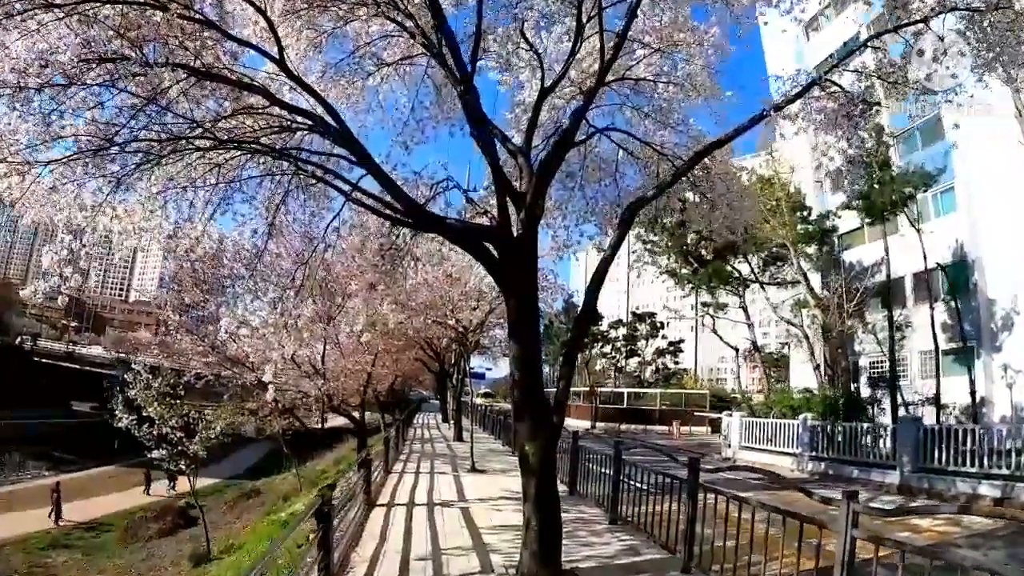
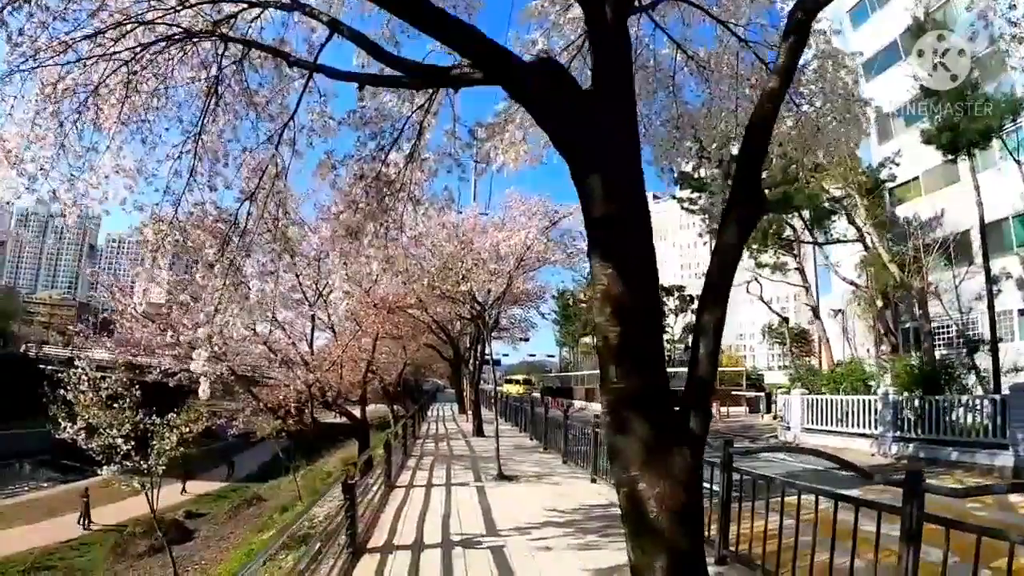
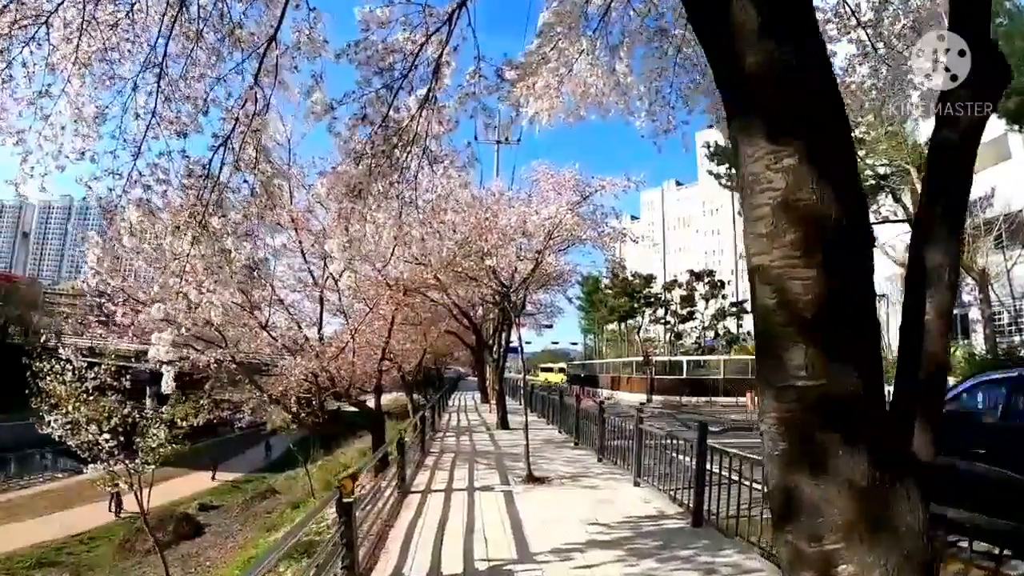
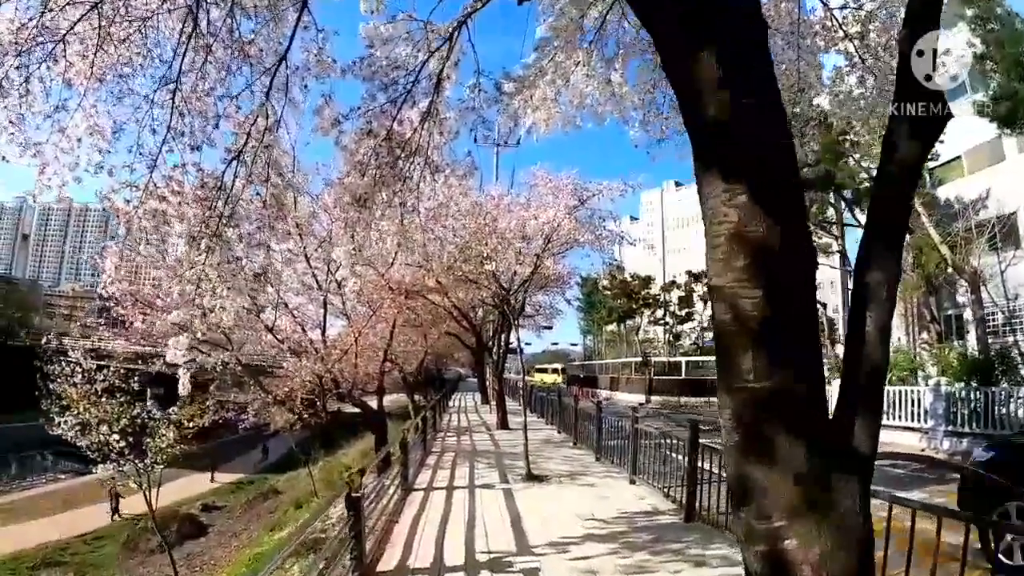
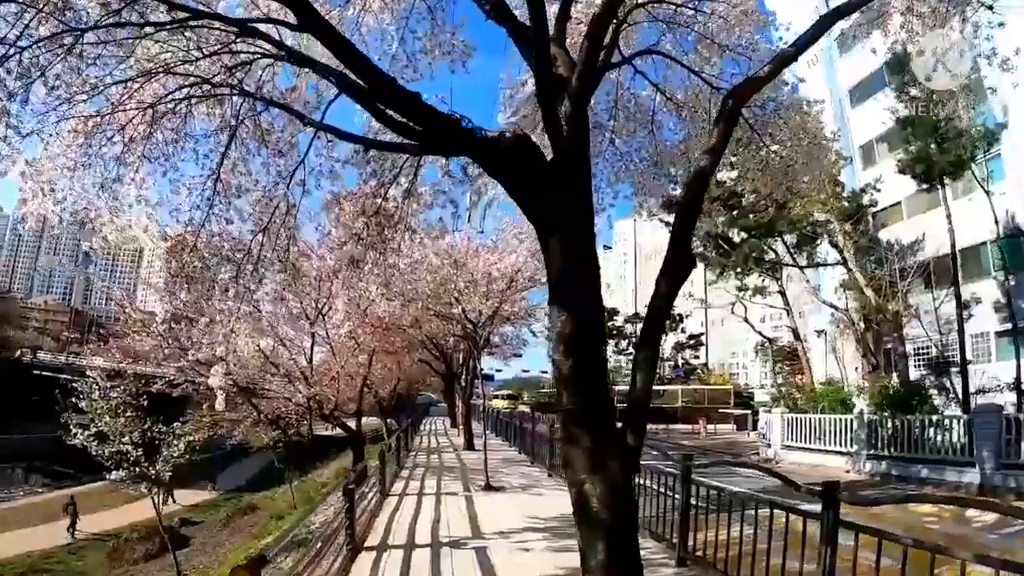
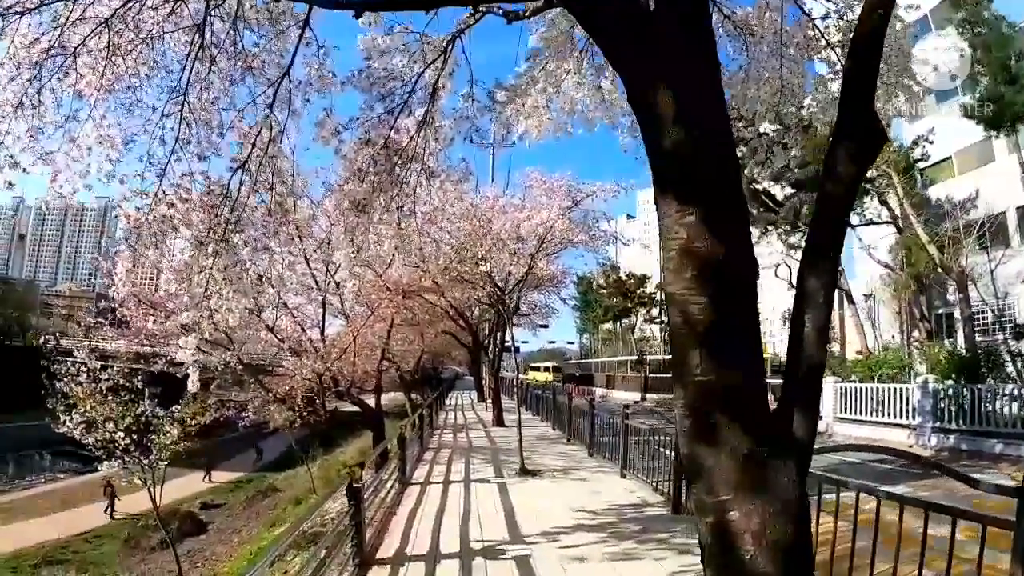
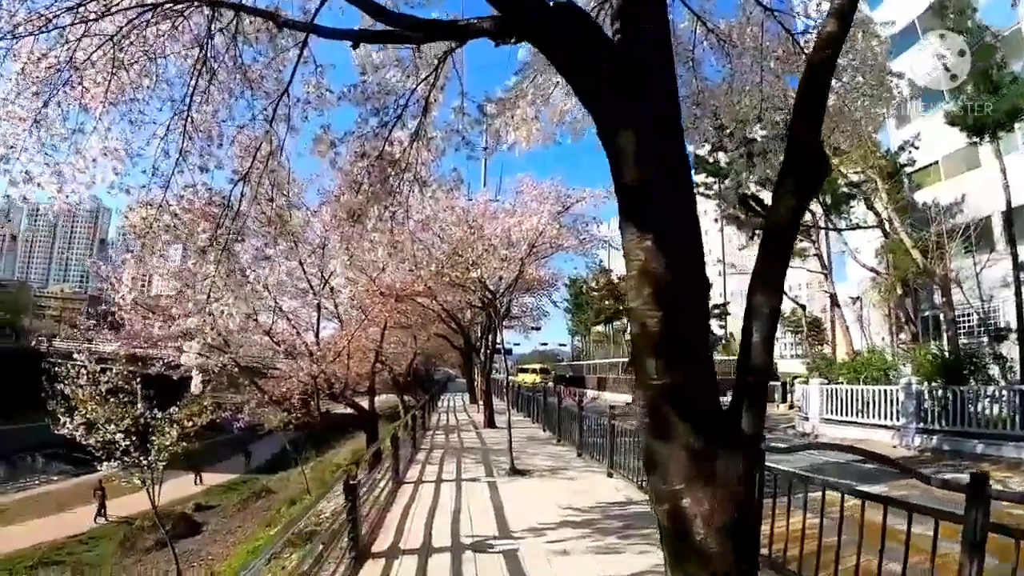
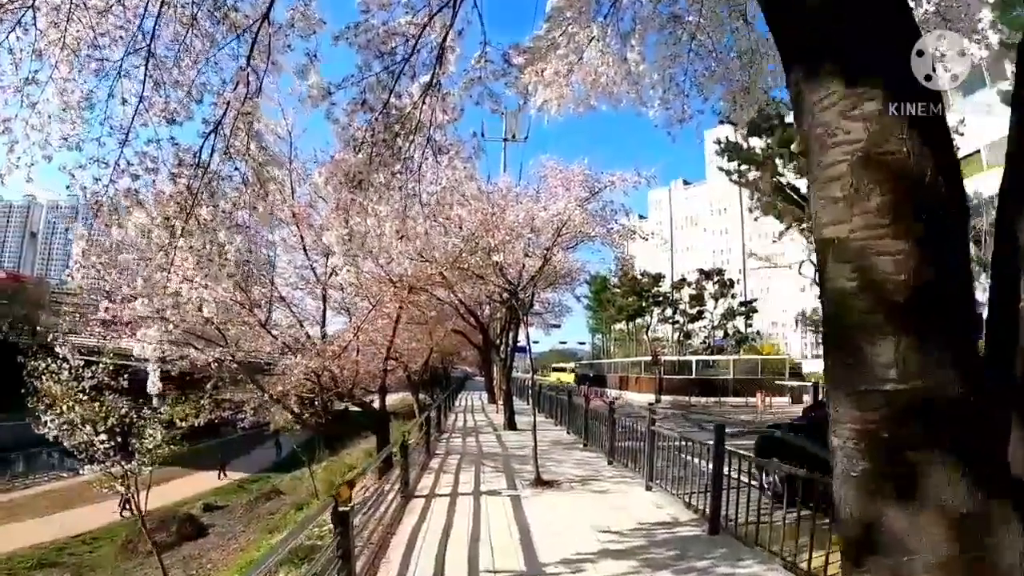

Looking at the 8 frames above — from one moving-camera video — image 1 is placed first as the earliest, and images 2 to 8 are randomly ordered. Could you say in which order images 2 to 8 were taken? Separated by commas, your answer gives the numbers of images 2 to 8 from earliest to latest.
5, 2, 7, 6, 4, 3, 8
